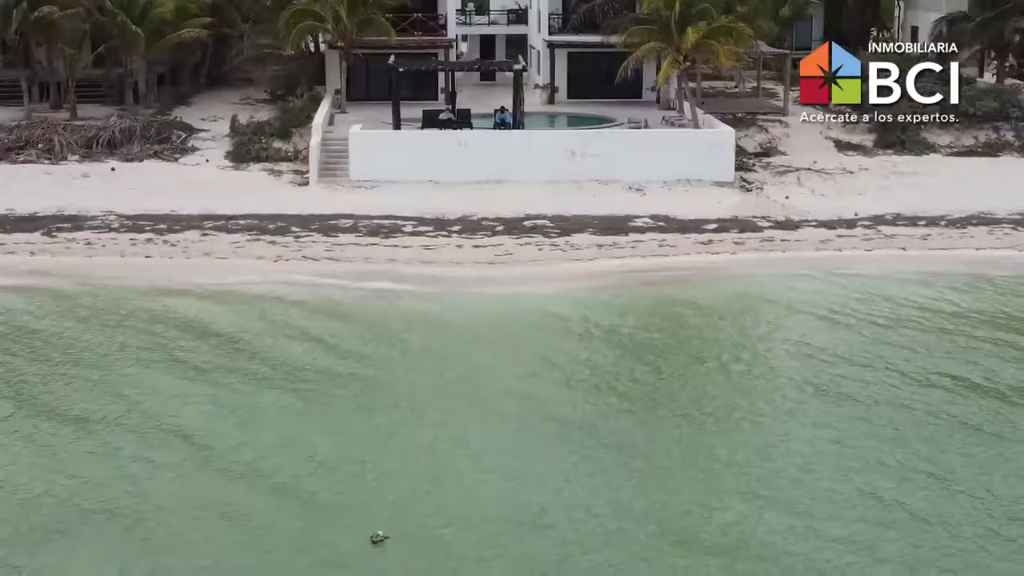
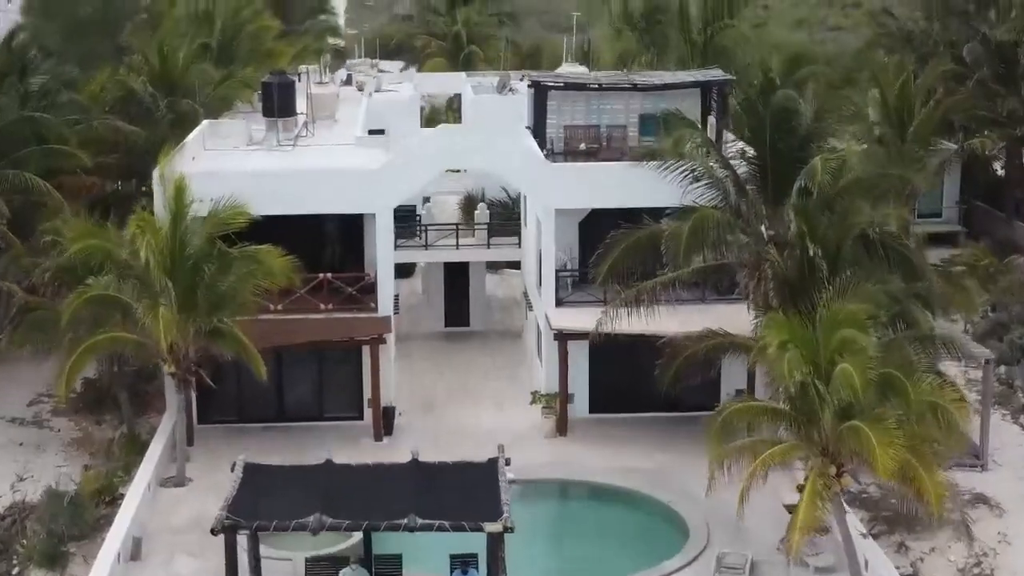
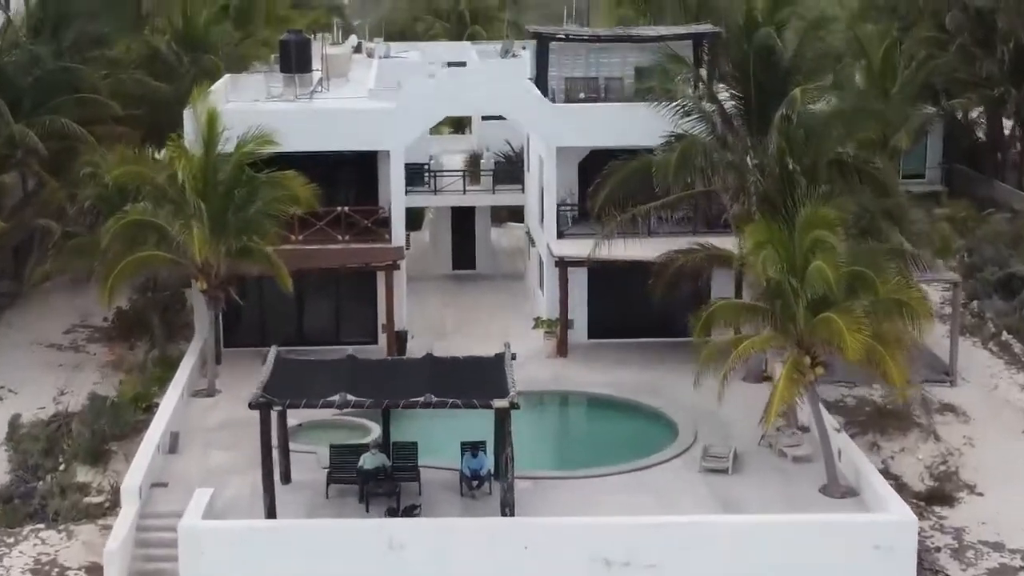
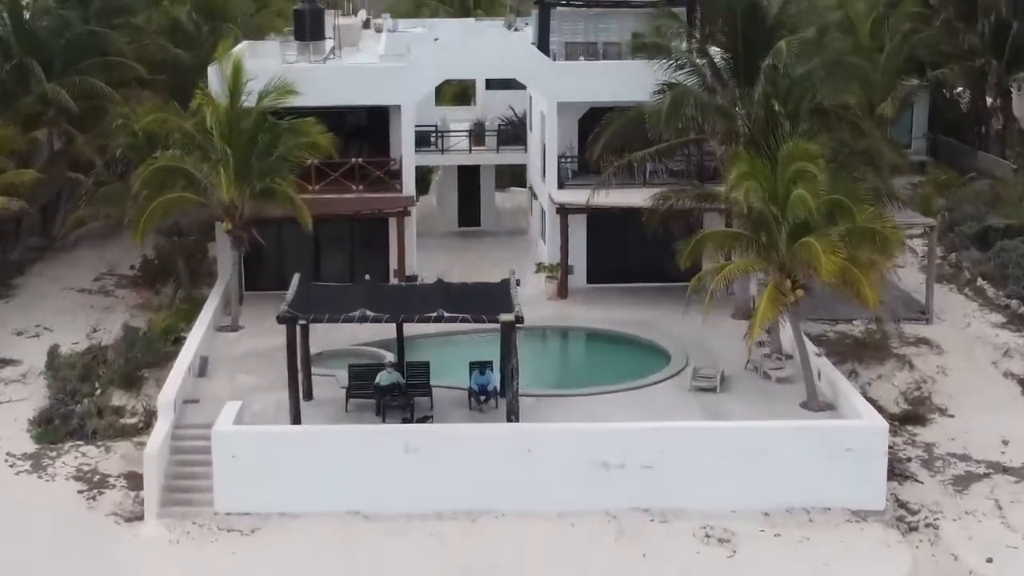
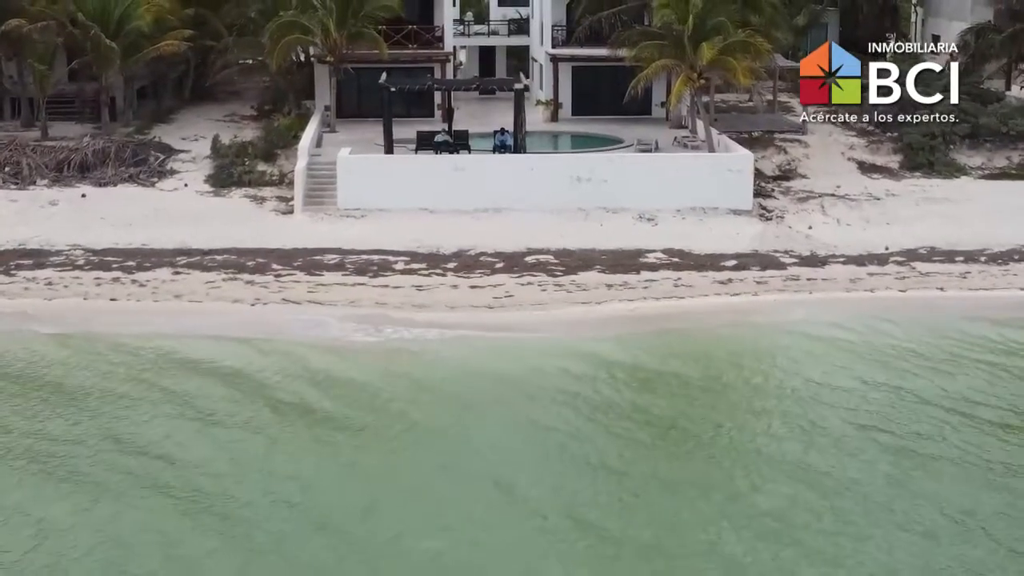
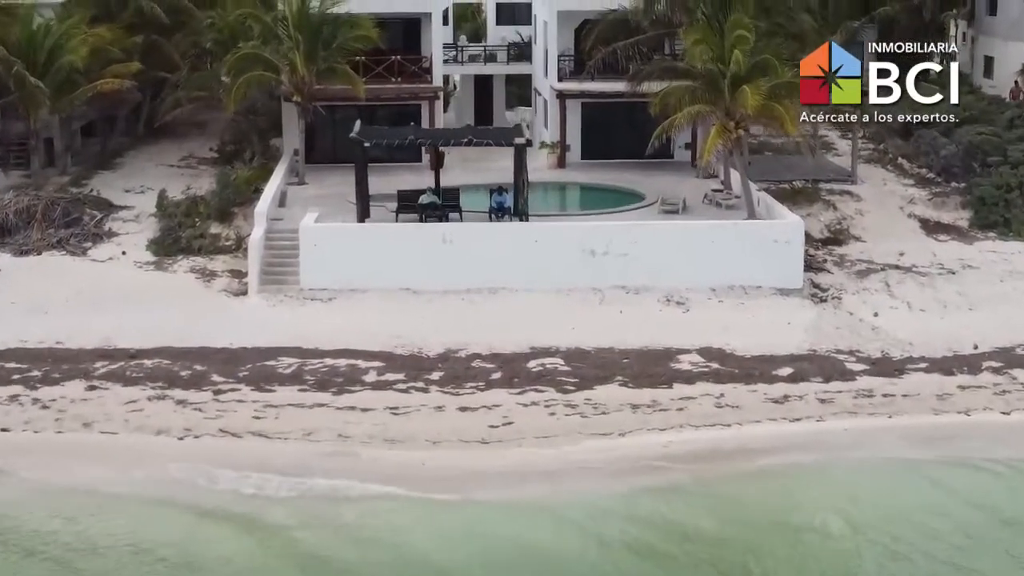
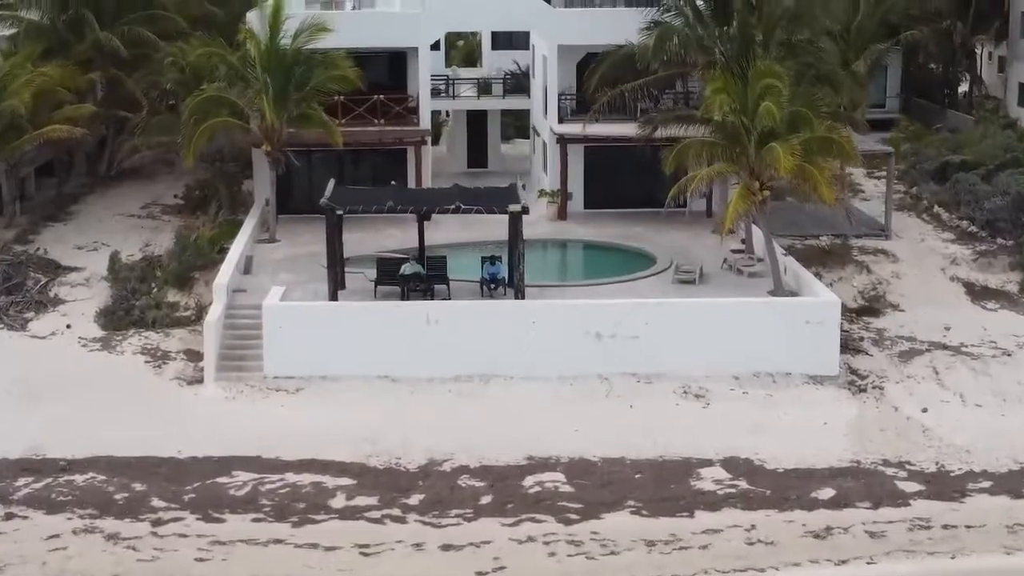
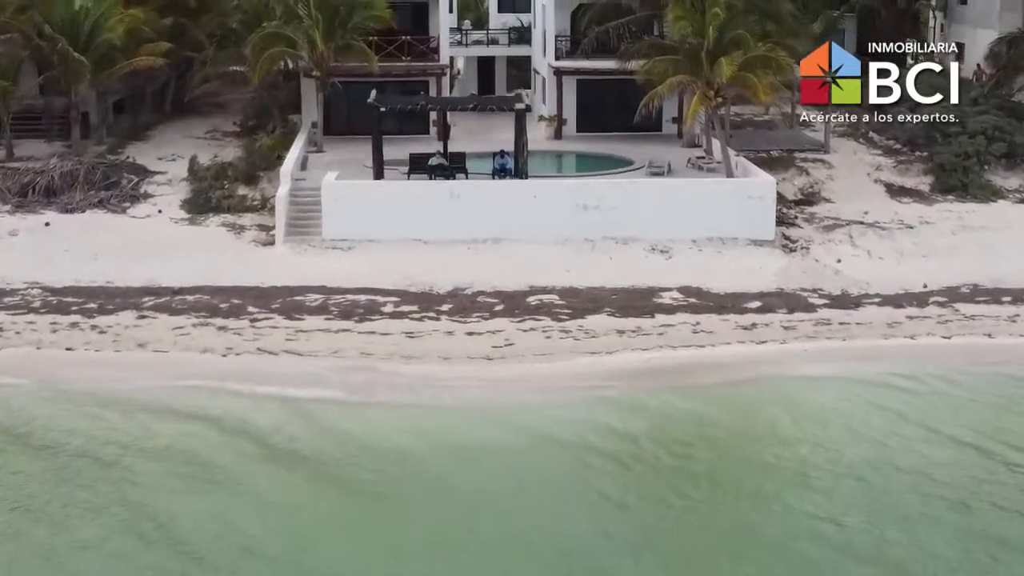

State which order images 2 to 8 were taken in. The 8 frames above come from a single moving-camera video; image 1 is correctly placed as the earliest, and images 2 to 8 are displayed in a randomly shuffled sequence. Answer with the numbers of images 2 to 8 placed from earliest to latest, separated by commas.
5, 8, 6, 7, 4, 3, 2
